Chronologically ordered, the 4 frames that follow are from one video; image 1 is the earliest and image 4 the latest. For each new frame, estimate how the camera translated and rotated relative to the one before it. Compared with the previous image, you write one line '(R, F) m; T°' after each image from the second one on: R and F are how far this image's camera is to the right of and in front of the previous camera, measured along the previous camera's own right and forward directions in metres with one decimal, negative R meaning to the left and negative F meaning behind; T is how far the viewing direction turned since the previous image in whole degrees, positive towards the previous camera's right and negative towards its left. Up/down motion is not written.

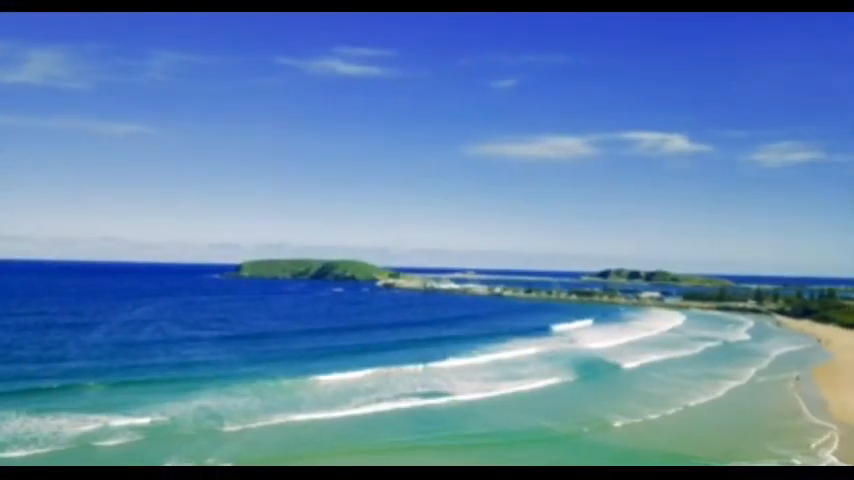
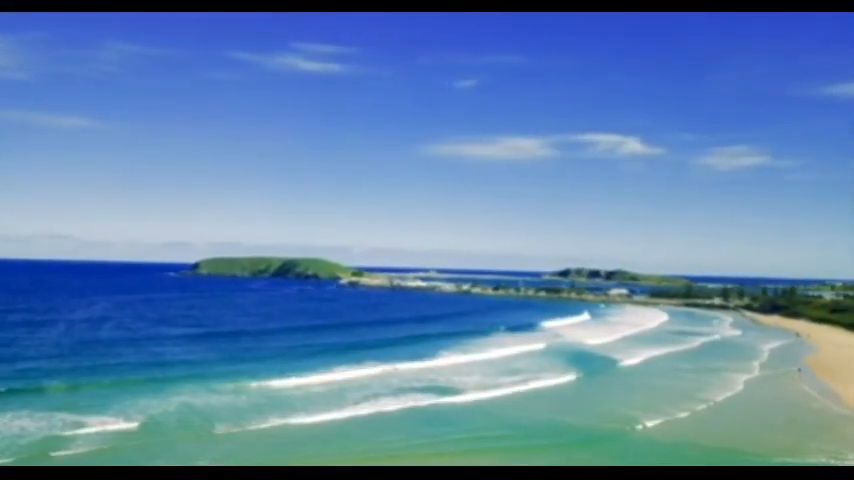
(-0.4, 0.0) m; +3°
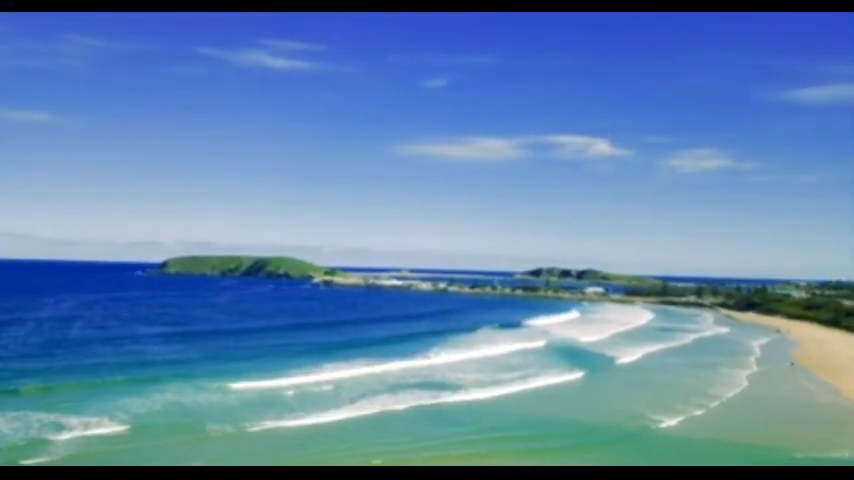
(-0.7, 0.0) m; +2°
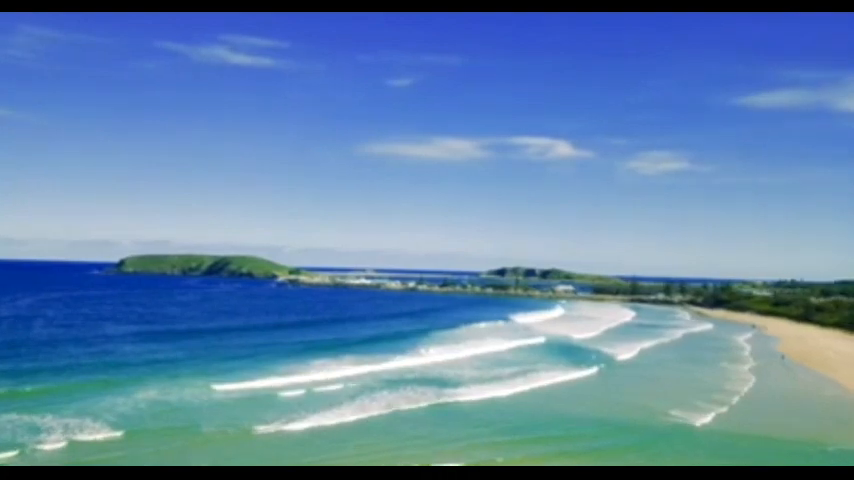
(+3.8, +0.1) m; -8°
